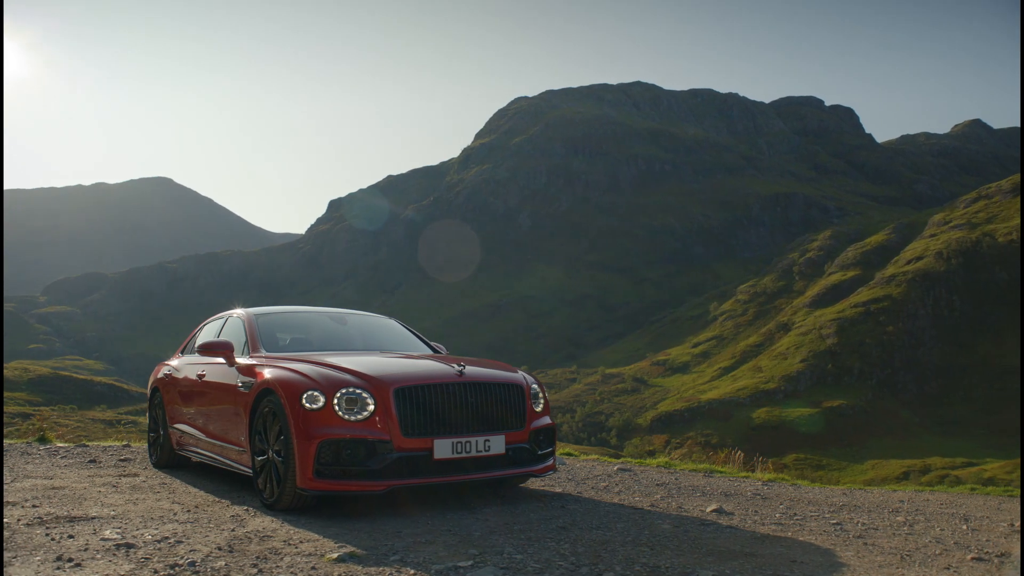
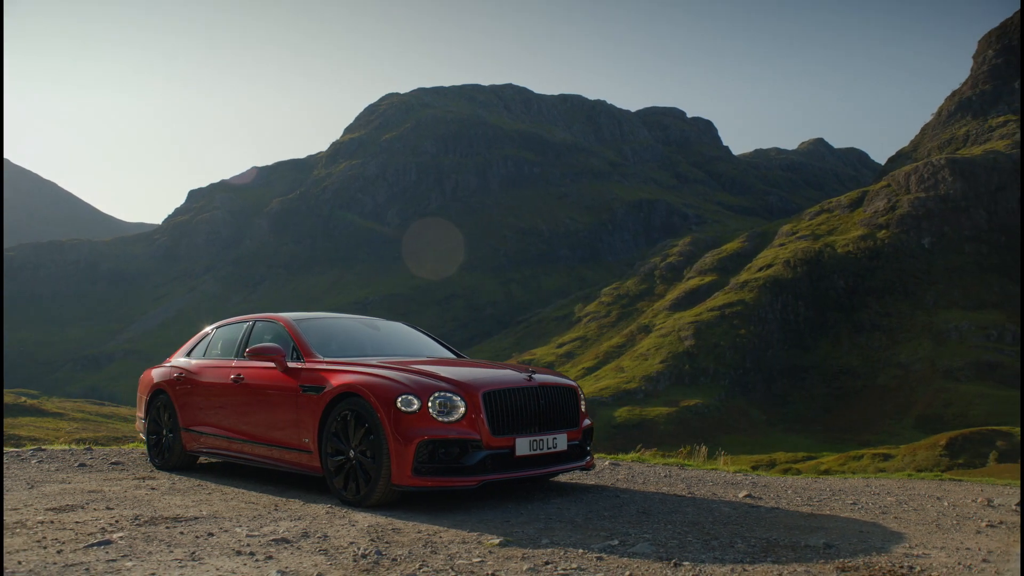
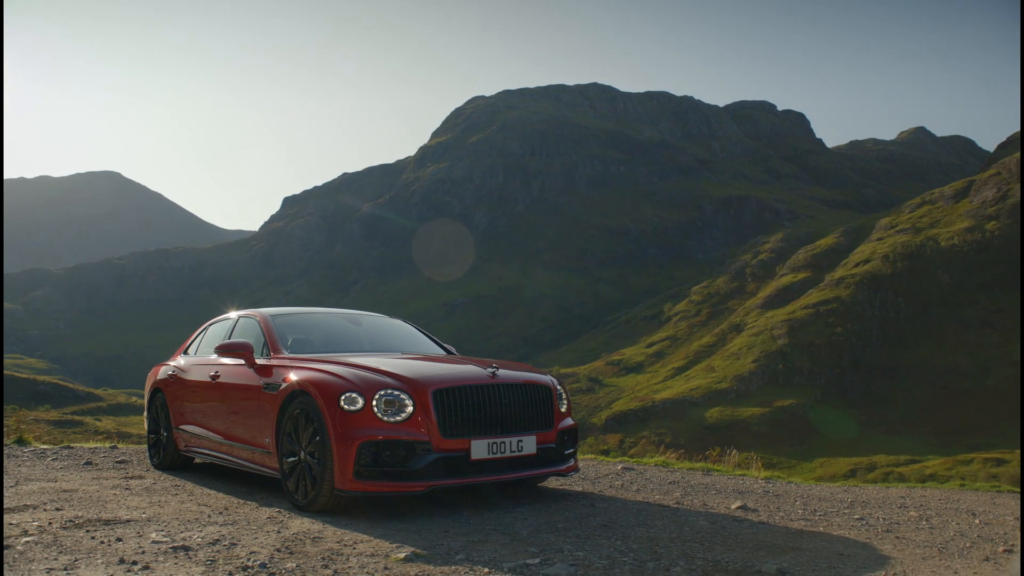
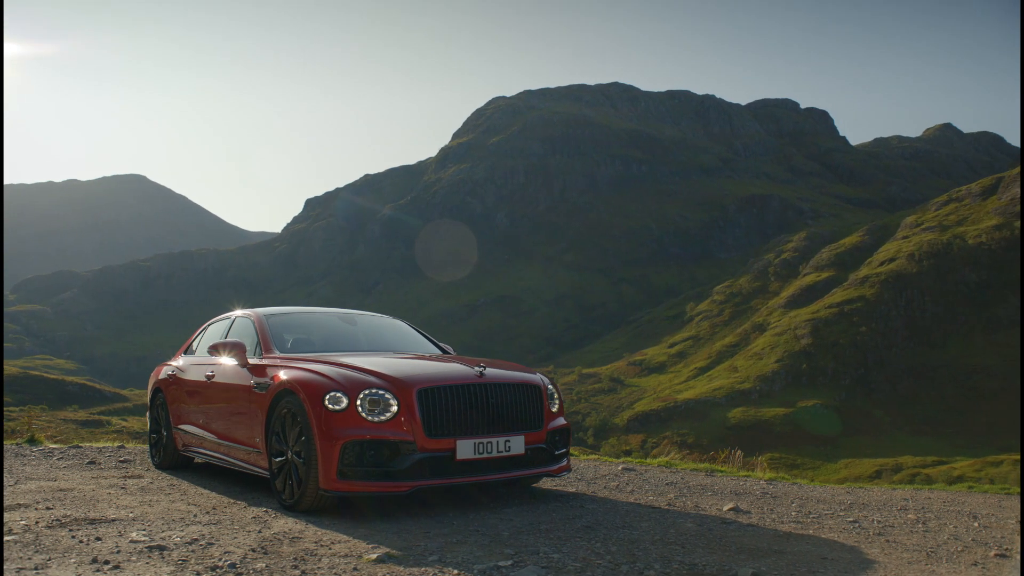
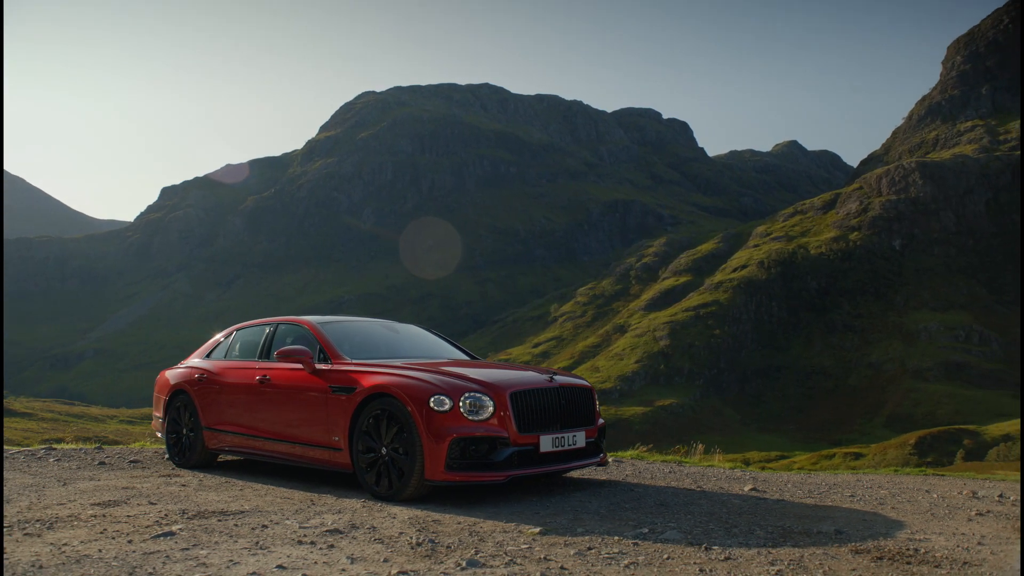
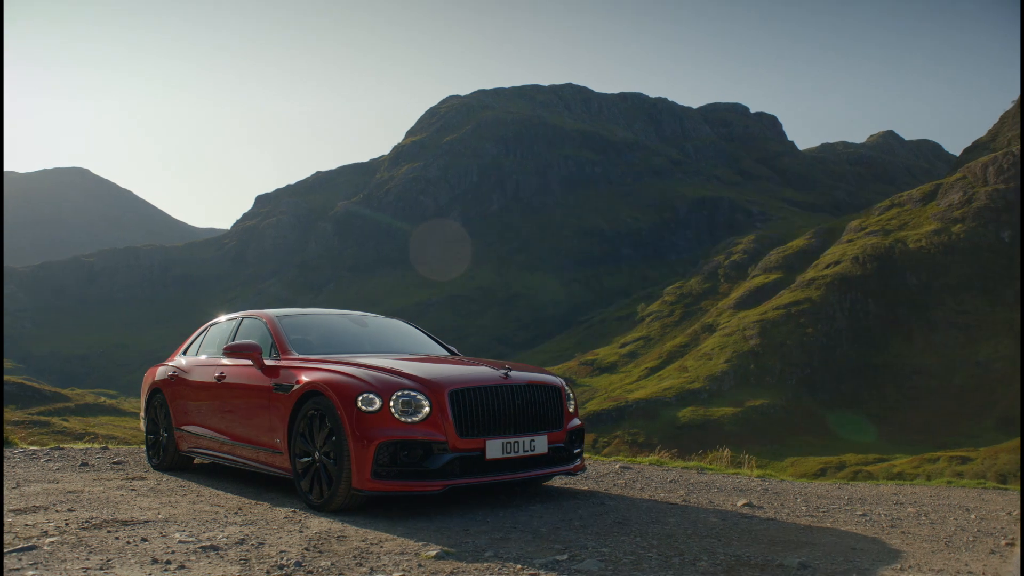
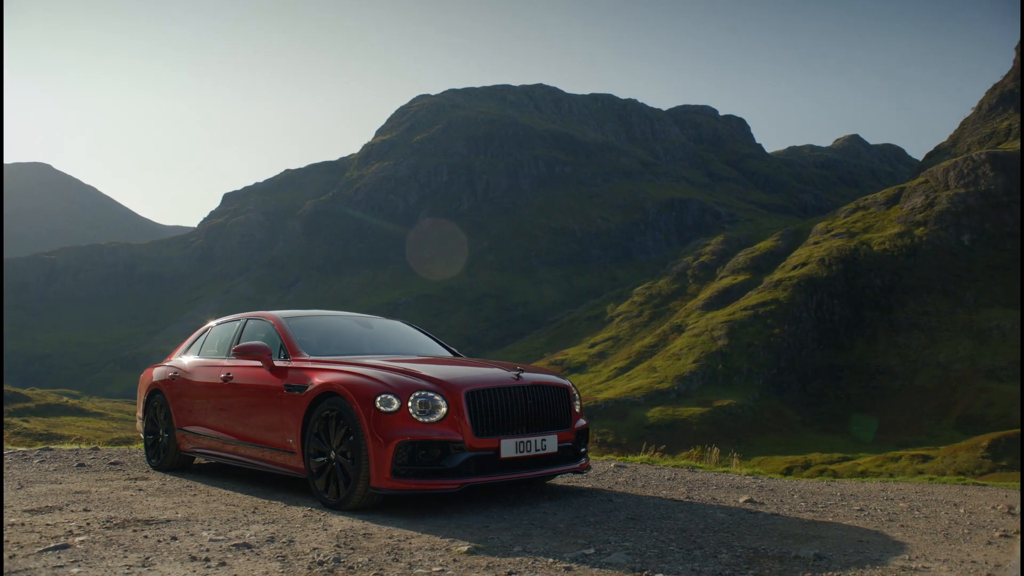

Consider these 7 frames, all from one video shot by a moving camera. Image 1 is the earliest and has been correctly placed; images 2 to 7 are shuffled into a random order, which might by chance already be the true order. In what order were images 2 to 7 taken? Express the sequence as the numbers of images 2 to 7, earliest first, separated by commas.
4, 3, 6, 7, 2, 5
